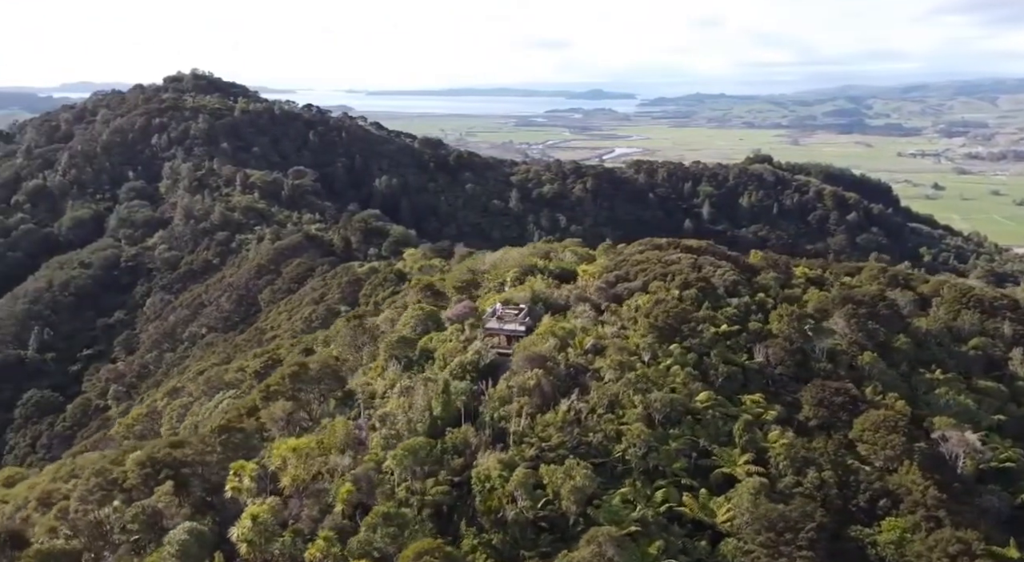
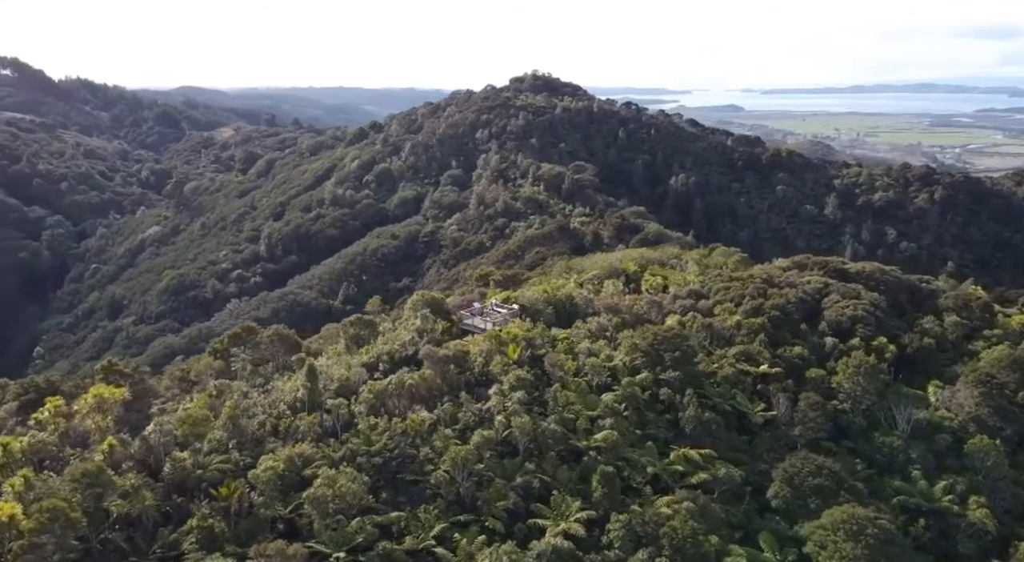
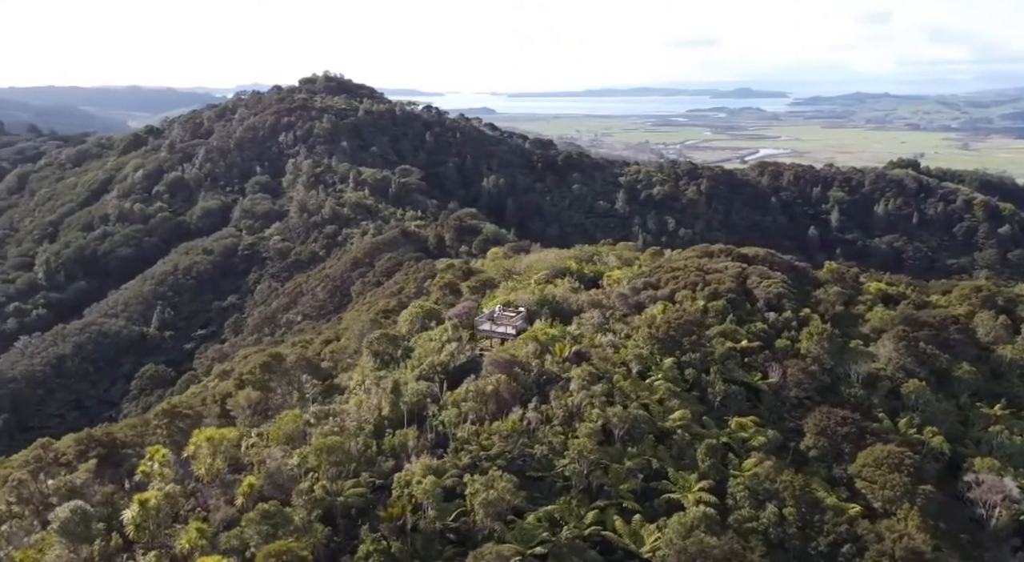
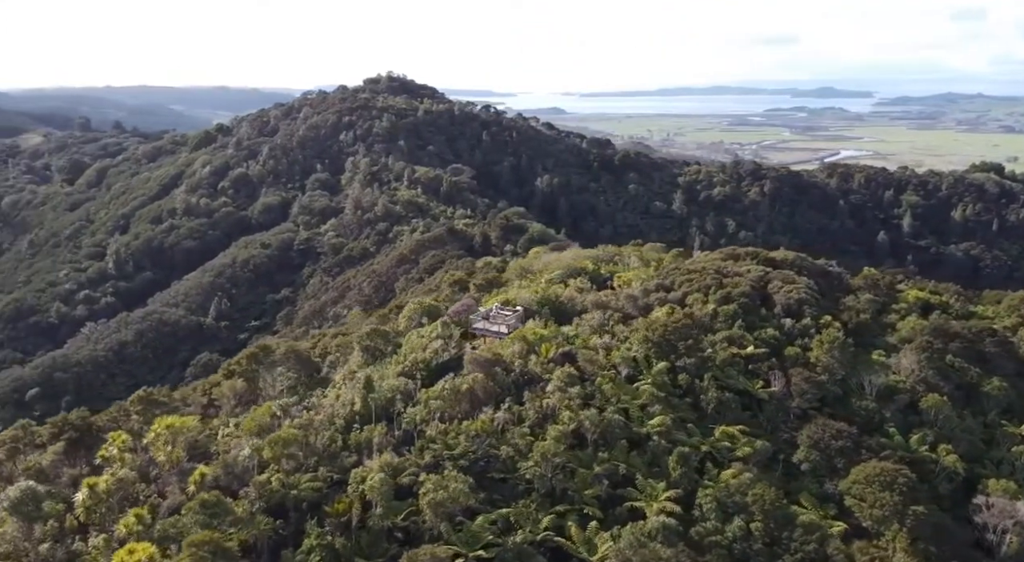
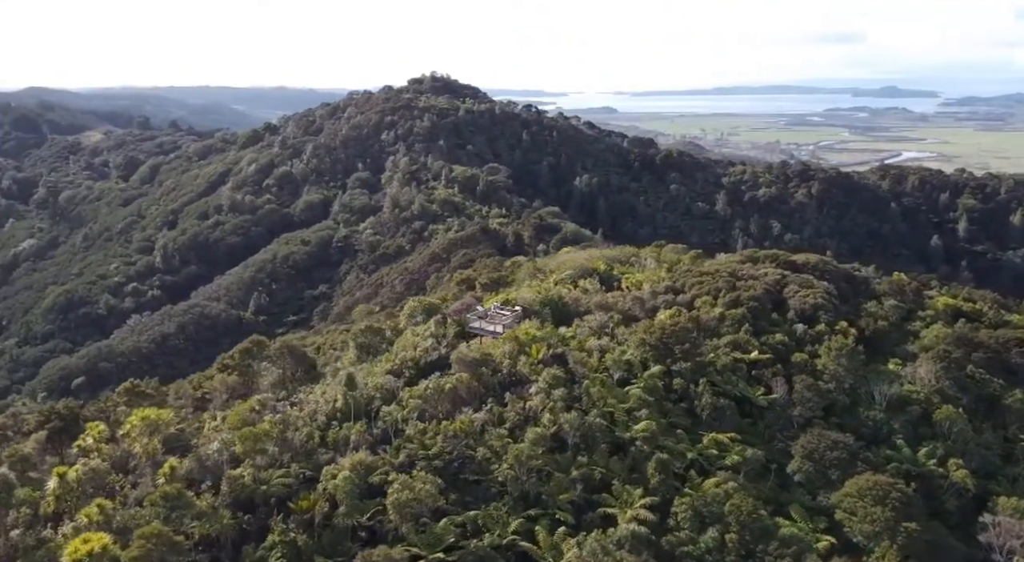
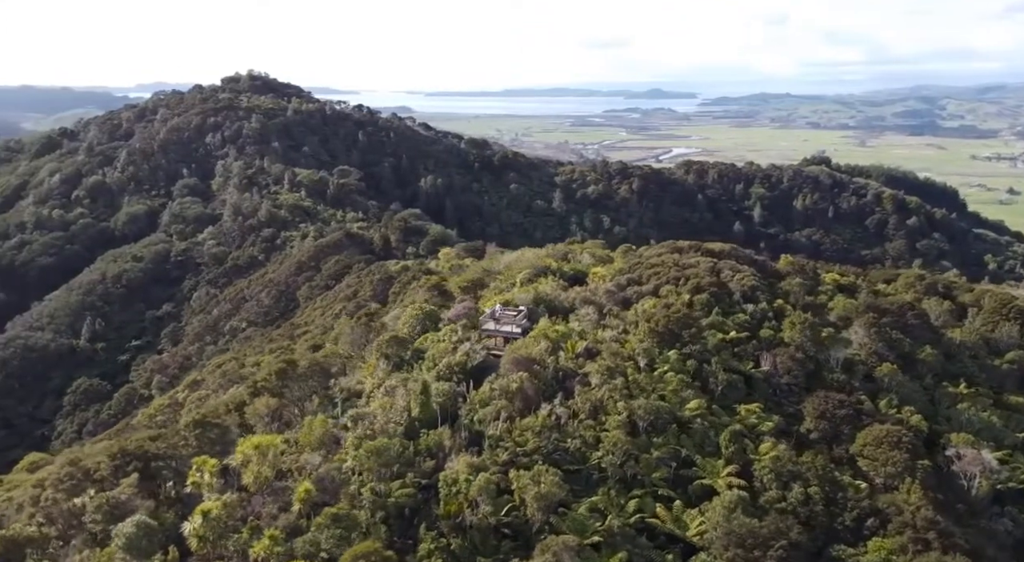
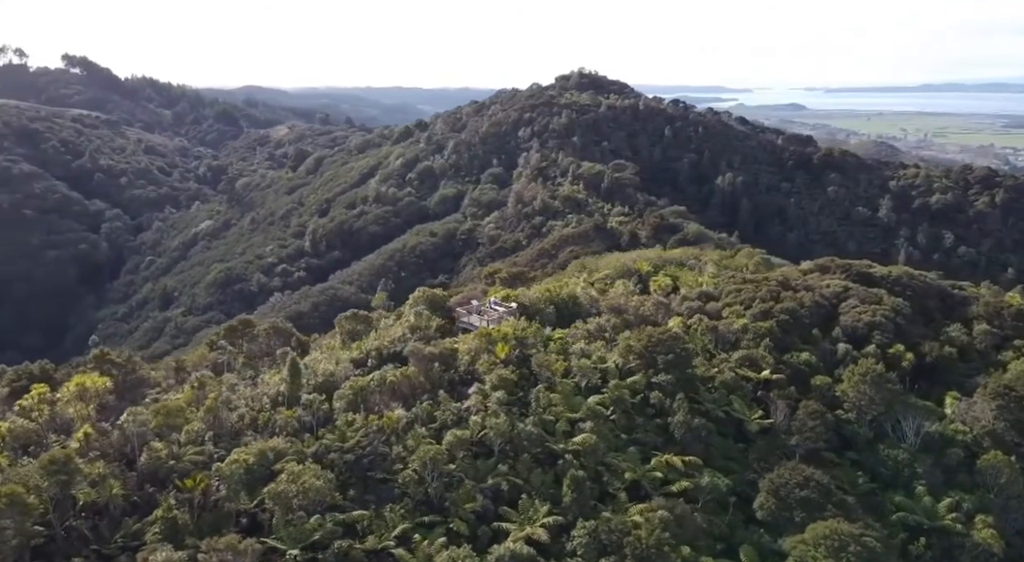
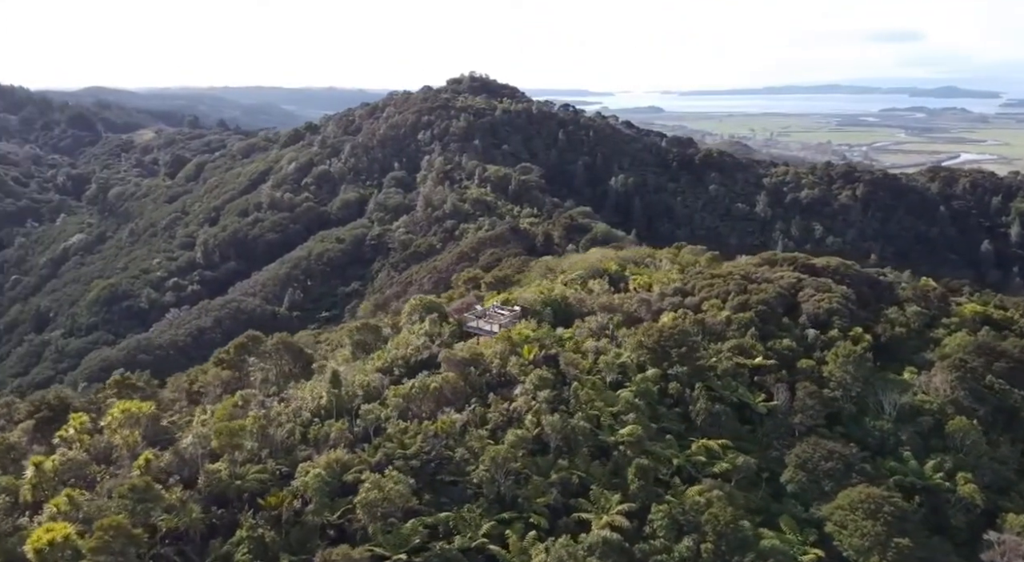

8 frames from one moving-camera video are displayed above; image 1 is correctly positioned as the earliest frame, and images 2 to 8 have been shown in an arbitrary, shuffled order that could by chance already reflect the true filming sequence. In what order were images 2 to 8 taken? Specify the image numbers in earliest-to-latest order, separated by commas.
6, 3, 4, 5, 8, 2, 7
